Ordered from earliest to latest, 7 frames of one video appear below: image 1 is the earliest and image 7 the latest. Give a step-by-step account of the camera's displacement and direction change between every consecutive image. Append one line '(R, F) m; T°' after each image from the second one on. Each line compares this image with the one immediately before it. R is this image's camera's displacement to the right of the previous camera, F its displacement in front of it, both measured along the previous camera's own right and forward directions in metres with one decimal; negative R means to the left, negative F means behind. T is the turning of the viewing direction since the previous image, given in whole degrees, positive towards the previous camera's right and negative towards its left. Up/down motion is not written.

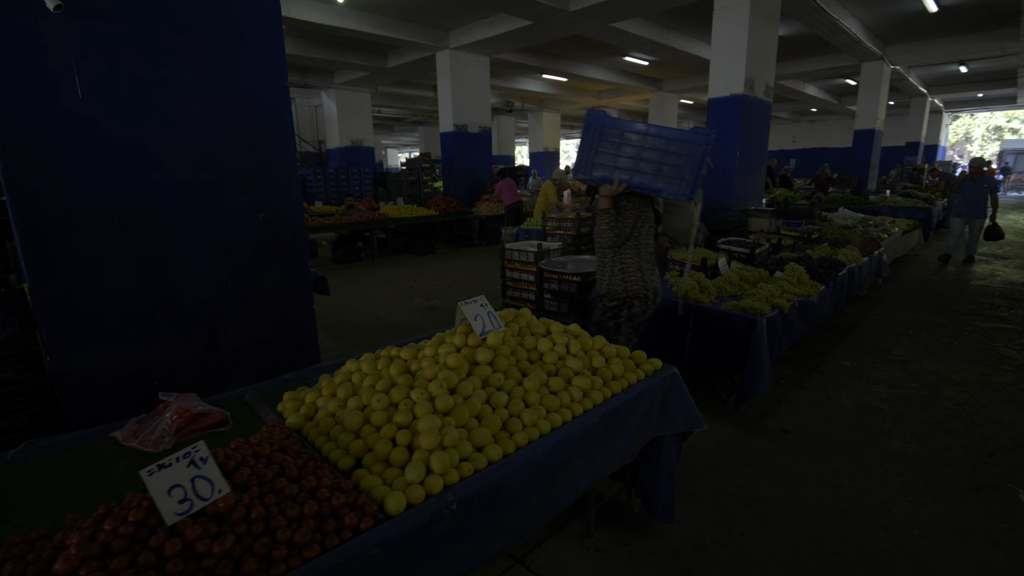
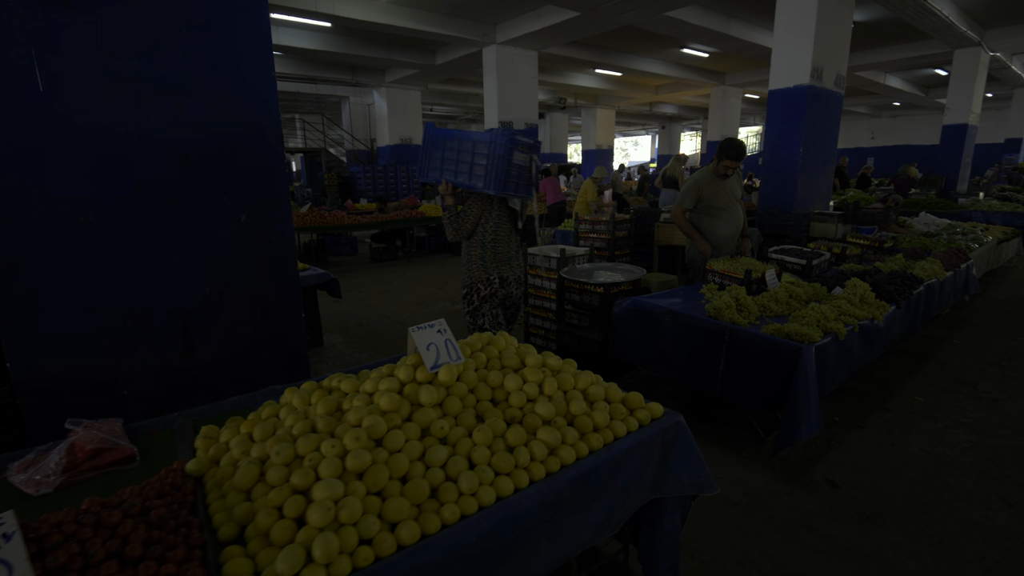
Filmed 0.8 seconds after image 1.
(+0.3, +0.4) m; -6°
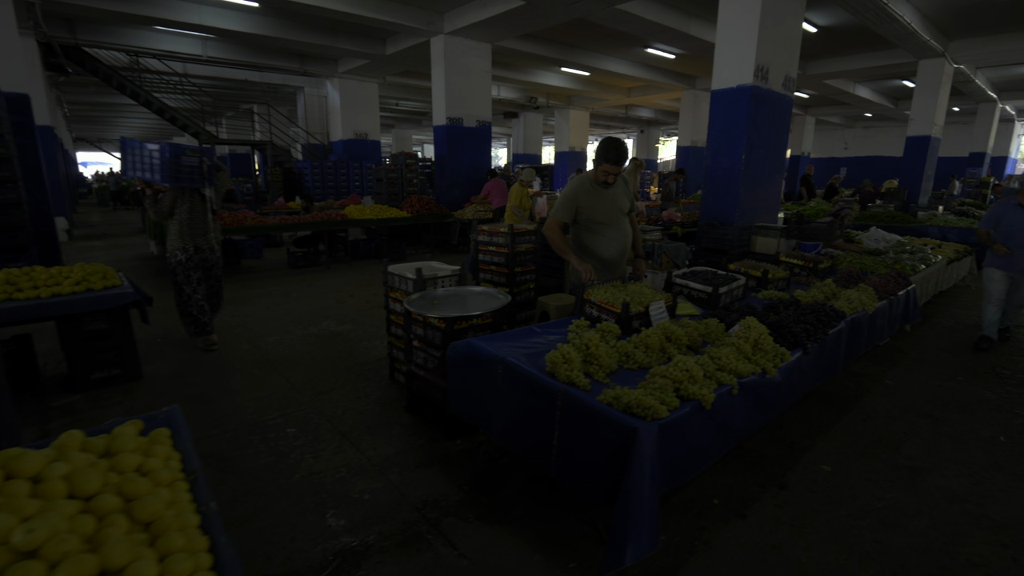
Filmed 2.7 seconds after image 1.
(+1.0, +0.8) m; +2°
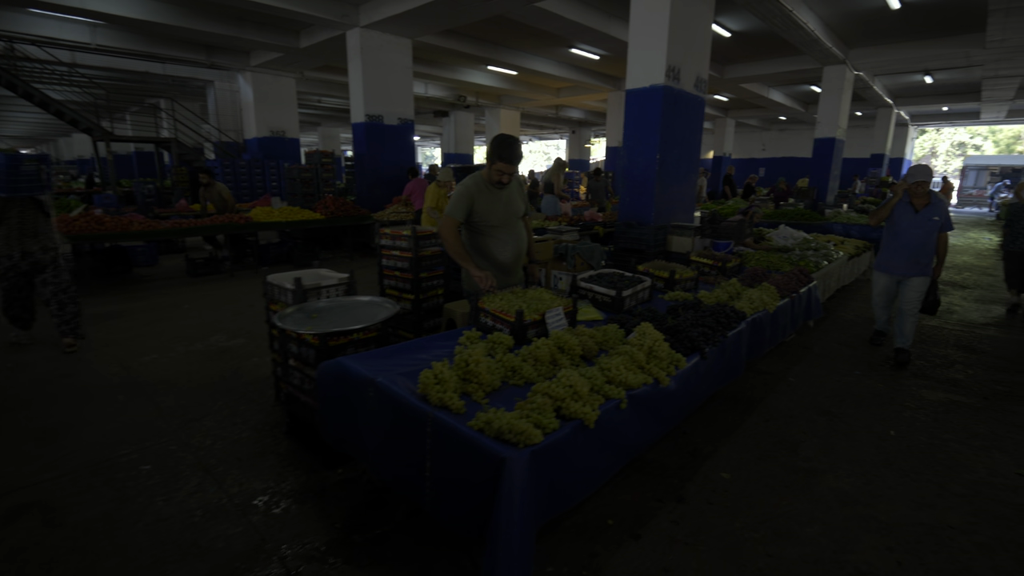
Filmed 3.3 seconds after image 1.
(+0.3, +0.2) m; +6°
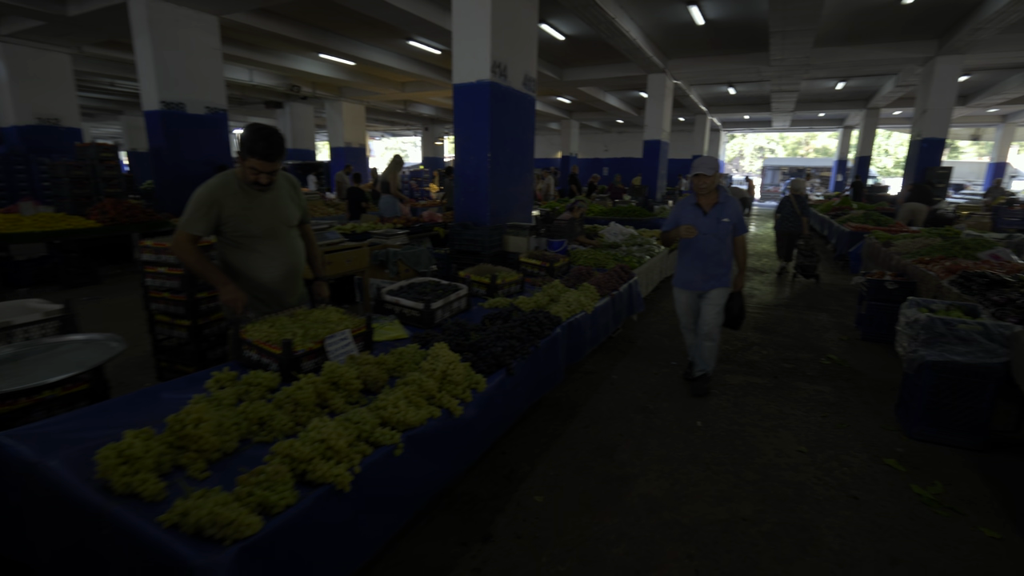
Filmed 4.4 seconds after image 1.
(+0.5, +0.3) m; +15°
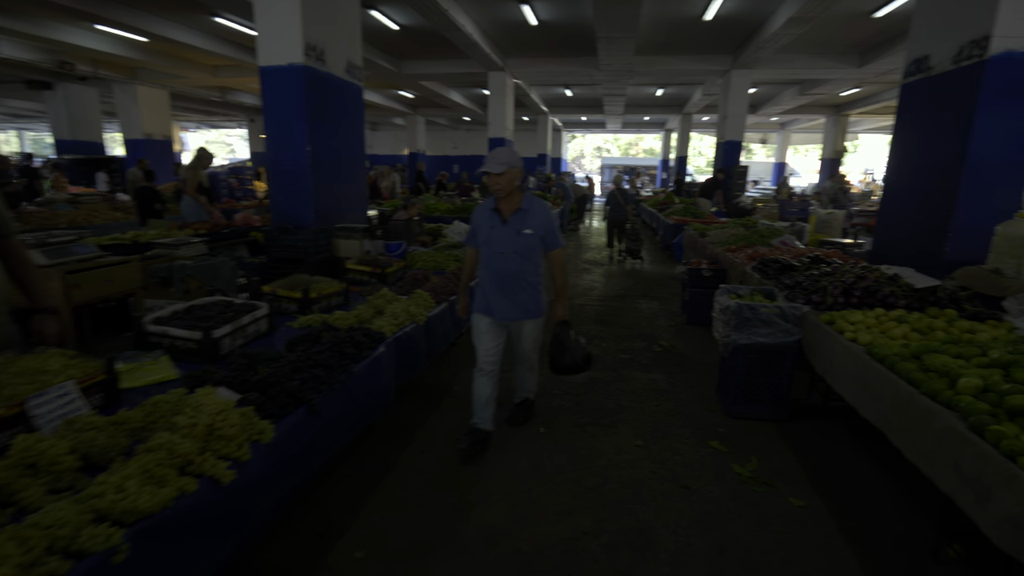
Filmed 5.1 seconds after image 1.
(+0.3, +0.3) m; +16°
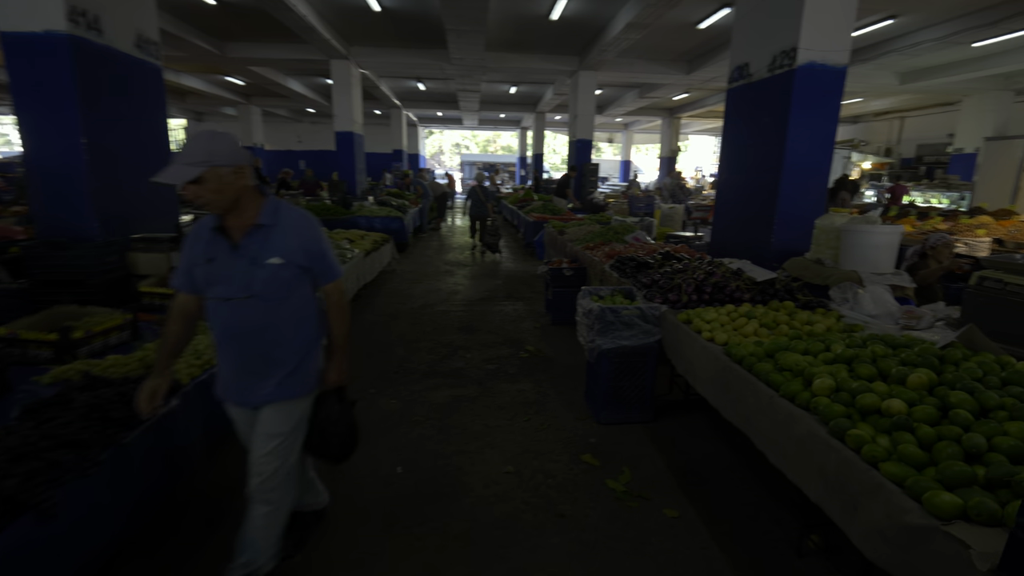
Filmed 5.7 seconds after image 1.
(+0.1, +0.4) m; +15°
